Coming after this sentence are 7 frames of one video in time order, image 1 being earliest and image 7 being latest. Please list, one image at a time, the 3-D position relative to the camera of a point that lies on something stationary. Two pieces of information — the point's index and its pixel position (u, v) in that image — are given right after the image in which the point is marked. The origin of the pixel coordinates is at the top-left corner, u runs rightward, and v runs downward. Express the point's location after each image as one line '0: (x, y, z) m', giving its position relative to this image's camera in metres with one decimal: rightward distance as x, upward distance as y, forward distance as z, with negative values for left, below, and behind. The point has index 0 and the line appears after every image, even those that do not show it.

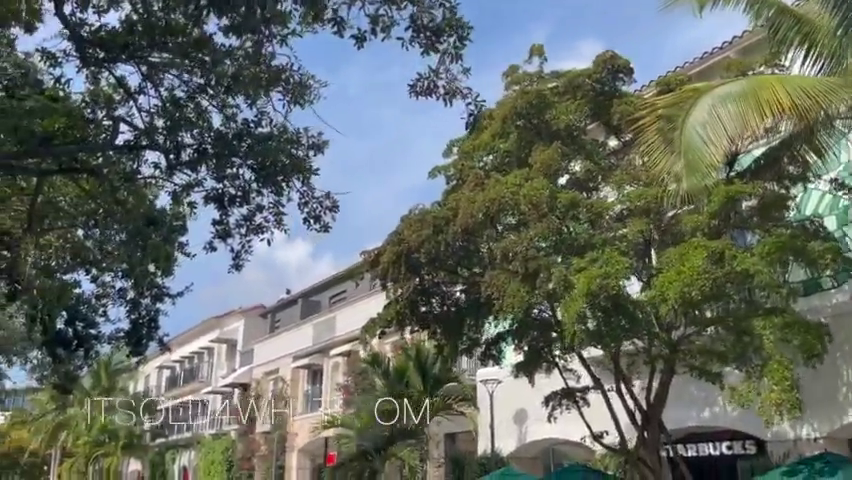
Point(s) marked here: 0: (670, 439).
0: (+5.4, -4.4, +15.5) m
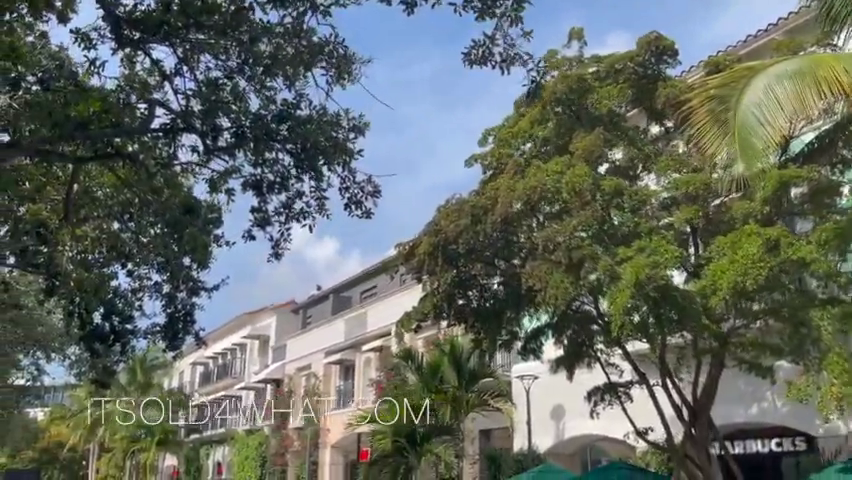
0: (+6.3, -4.2, +15.0) m
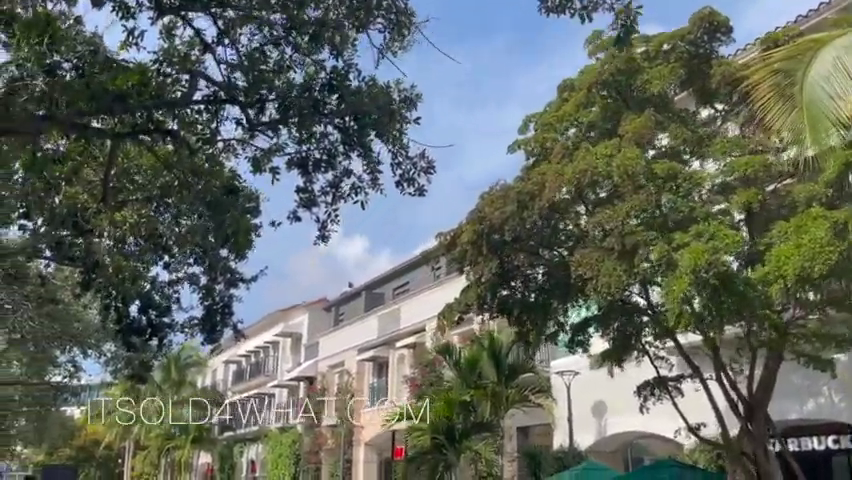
0: (+7.2, -3.9, +14.2) m
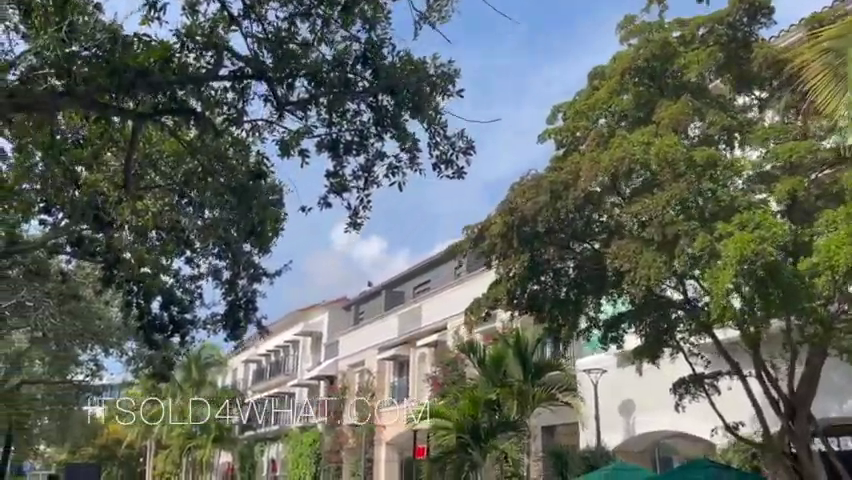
0: (+7.7, -3.7, +13.6) m
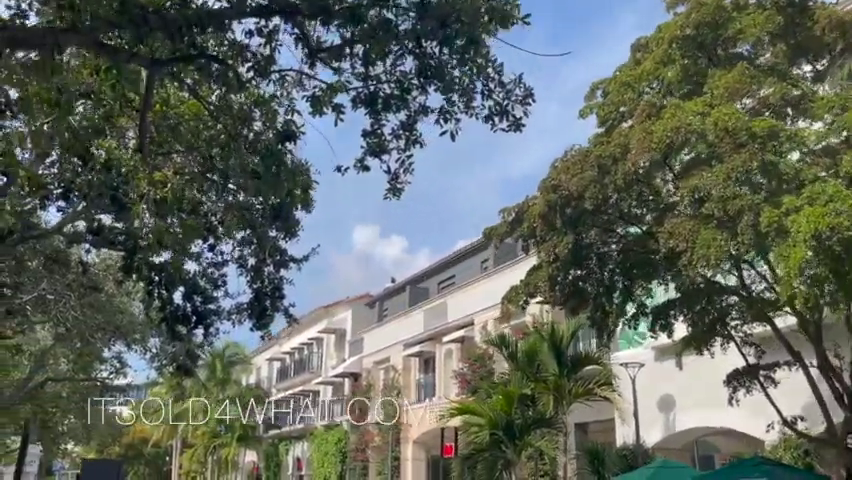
0: (+8.4, -3.4, +12.6) m
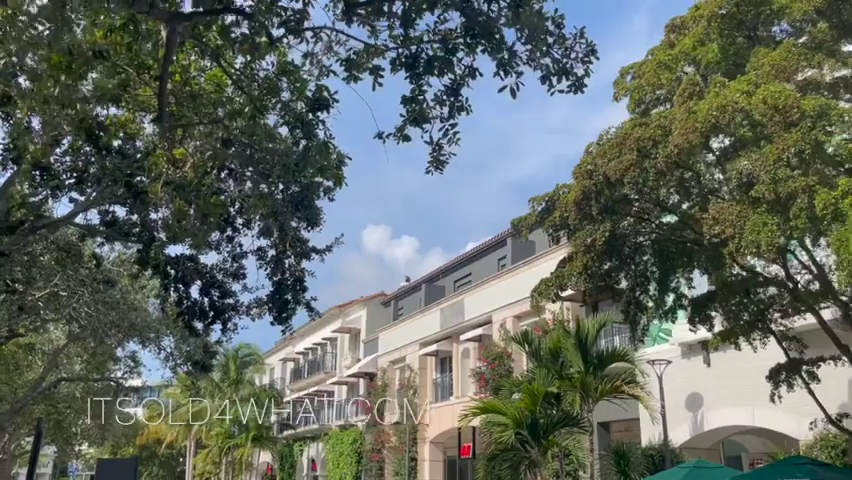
0: (+8.9, -3.1, +12.0) m
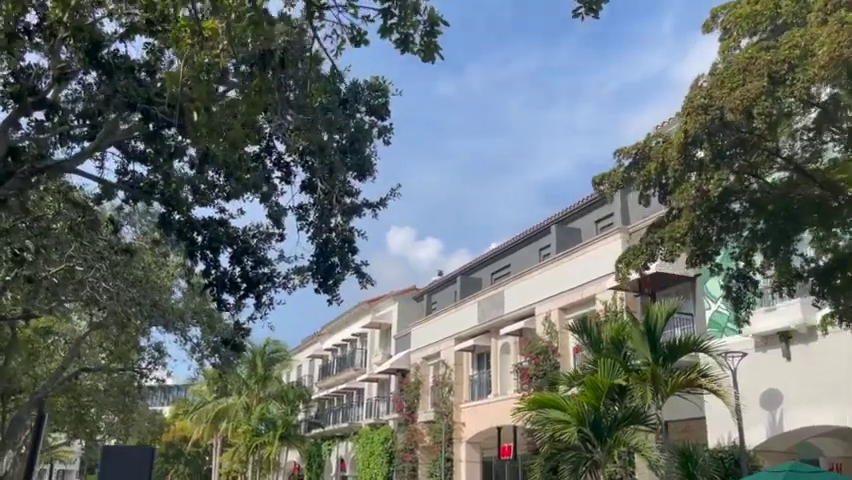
0: (+9.9, -2.5, +9.8) m
